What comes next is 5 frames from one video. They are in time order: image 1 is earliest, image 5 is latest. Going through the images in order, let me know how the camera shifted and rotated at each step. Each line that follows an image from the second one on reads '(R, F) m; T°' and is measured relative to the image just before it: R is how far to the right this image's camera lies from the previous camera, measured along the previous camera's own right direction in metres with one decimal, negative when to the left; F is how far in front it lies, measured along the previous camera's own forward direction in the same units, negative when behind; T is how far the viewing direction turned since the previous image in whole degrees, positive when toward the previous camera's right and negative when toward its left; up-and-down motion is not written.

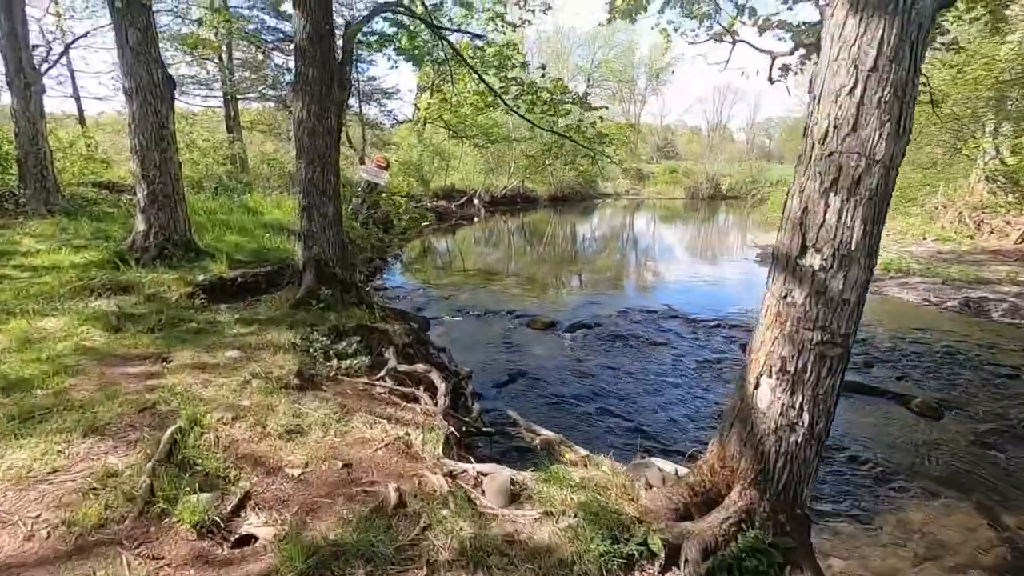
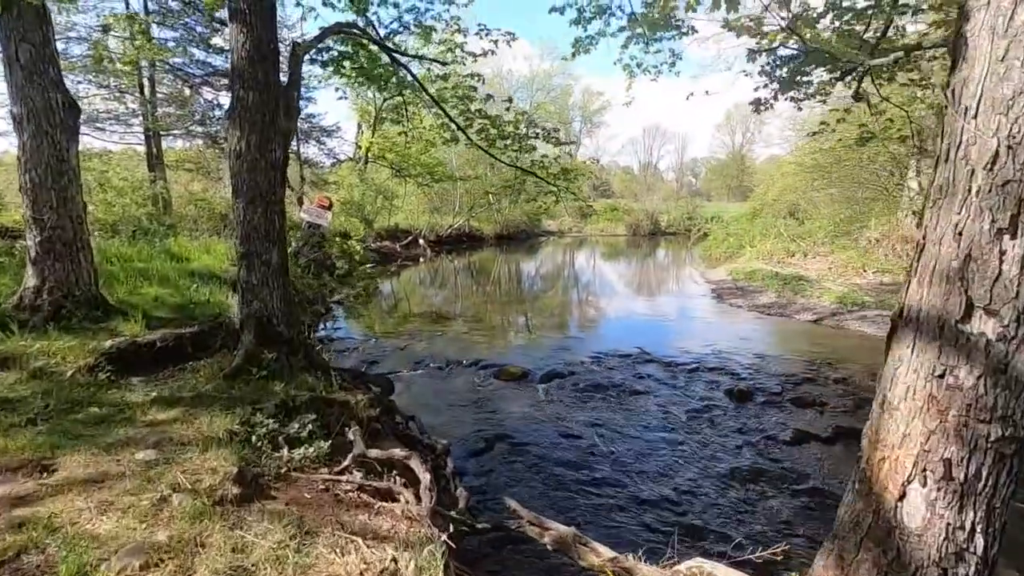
(-0.3, +0.8) m; +6°
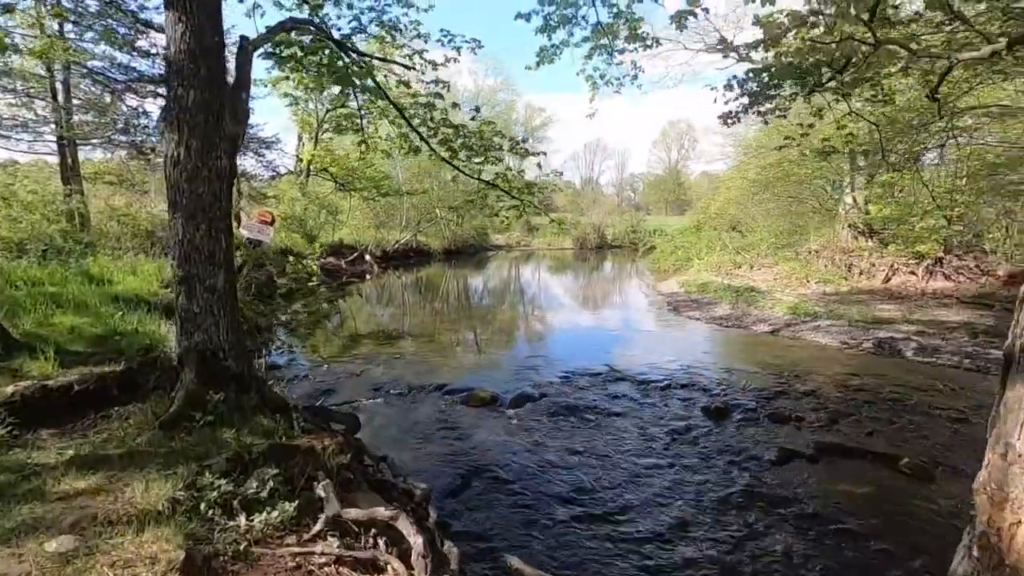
(-0.3, +0.5) m; +6°
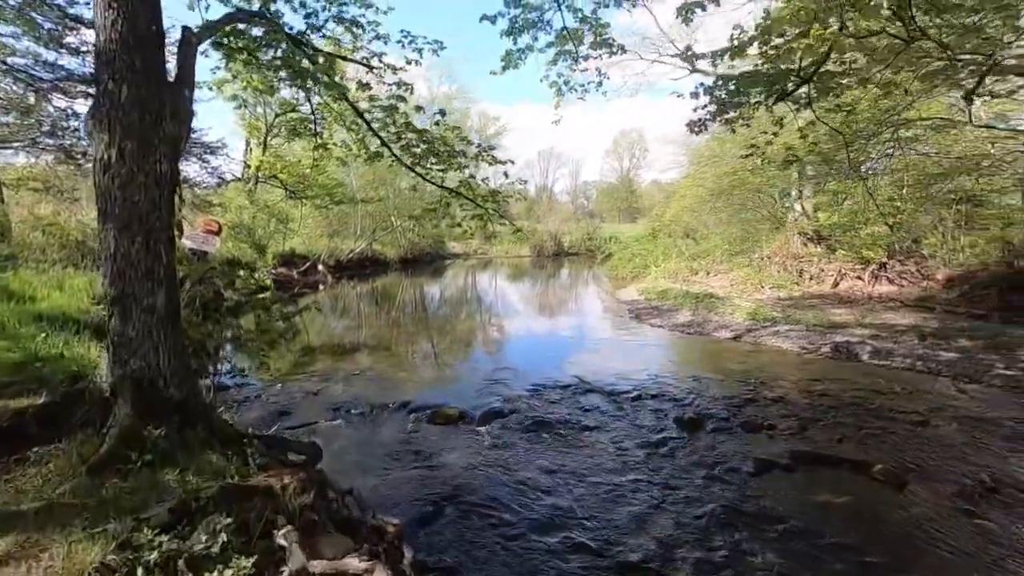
(-0.1, +0.3) m; +4°
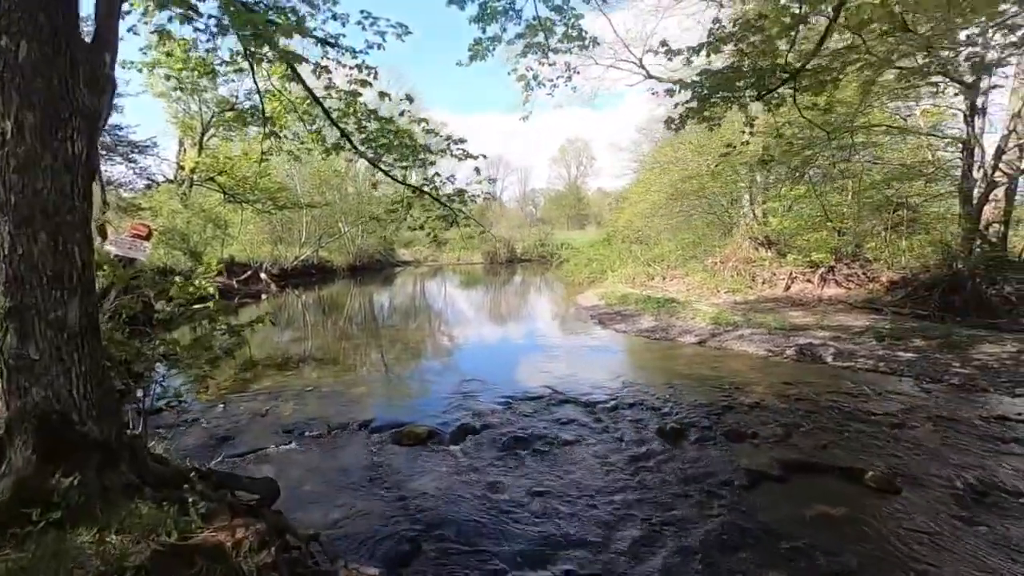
(-0.3, +0.5) m; +5°
